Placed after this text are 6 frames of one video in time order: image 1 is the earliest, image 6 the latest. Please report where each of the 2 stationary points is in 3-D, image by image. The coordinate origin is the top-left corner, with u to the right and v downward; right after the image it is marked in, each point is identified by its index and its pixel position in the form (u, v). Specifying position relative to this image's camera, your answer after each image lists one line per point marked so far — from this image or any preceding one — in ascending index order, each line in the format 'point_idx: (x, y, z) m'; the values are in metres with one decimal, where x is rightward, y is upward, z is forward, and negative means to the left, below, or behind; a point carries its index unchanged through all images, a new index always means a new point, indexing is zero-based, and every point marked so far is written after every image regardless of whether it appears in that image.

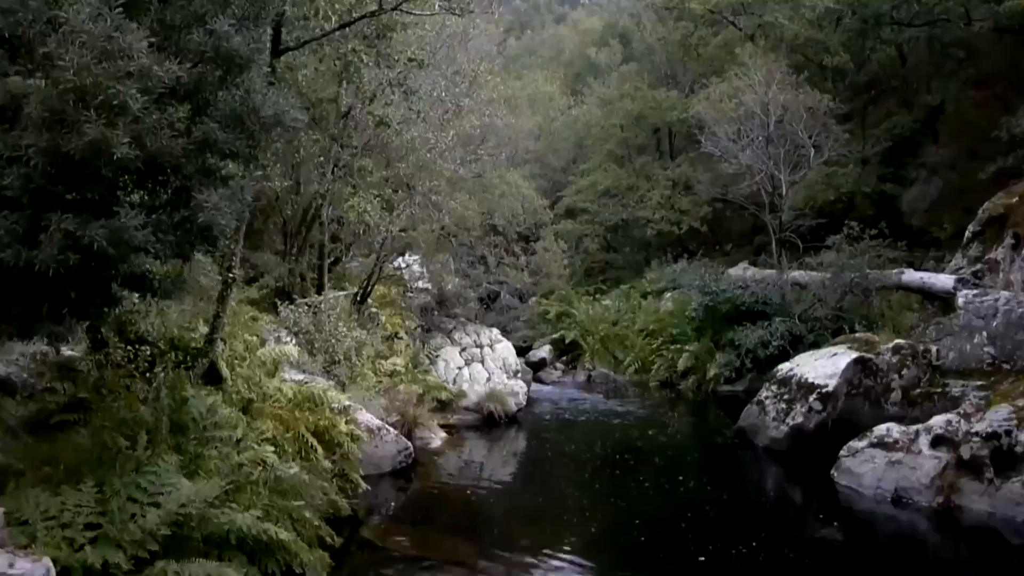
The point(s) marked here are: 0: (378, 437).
0: (-1.2, -1.4, +6.9) m
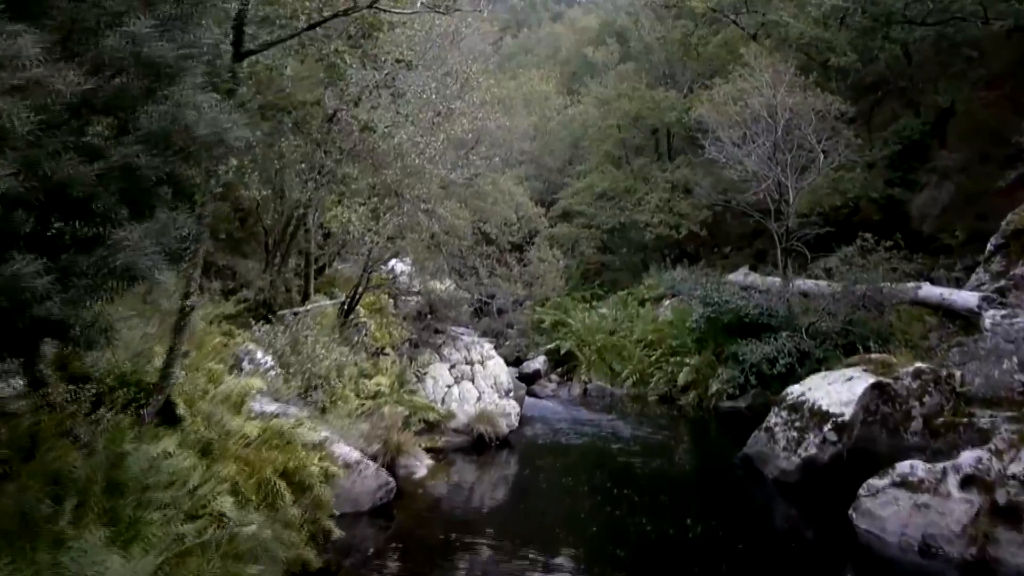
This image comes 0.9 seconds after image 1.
0: (-1.3, -1.5, +6.3) m
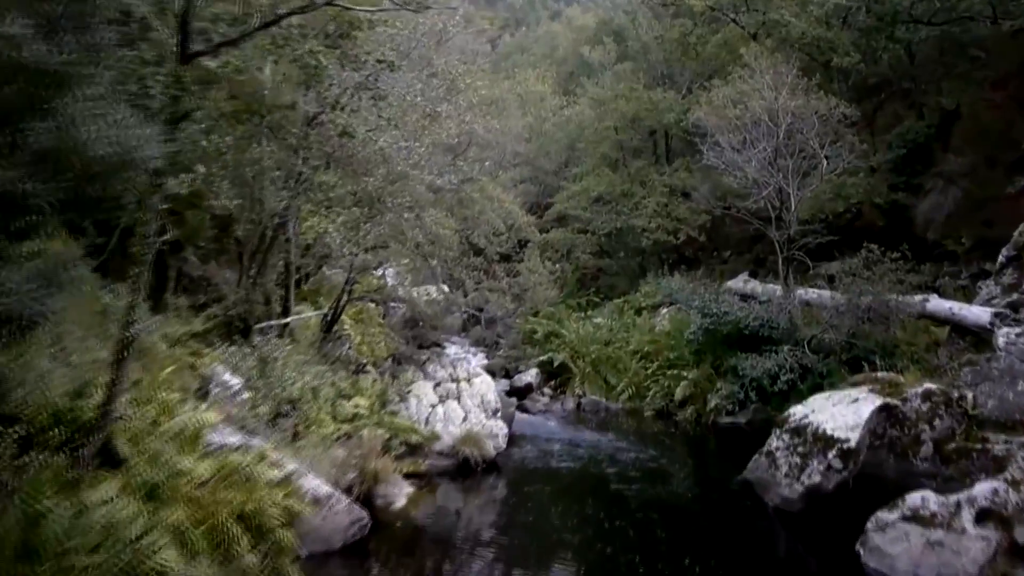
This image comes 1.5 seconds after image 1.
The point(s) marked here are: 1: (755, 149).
0: (-1.4, -1.7, +5.9) m
1: (+3.8, +2.1, +11.7) m
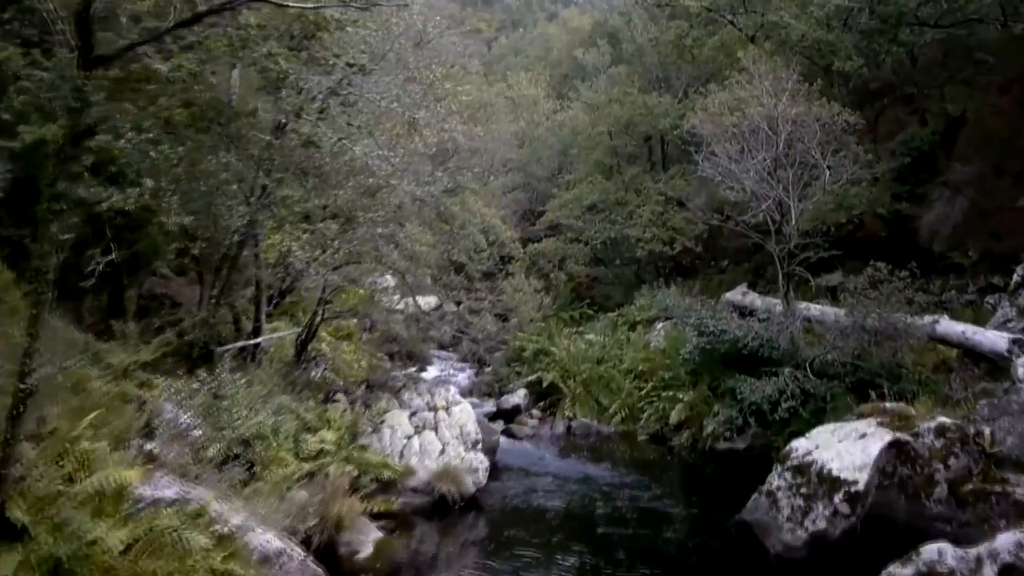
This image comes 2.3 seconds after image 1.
0: (-1.6, -1.9, +5.3) m
1: (+3.5, +1.9, +11.1) m
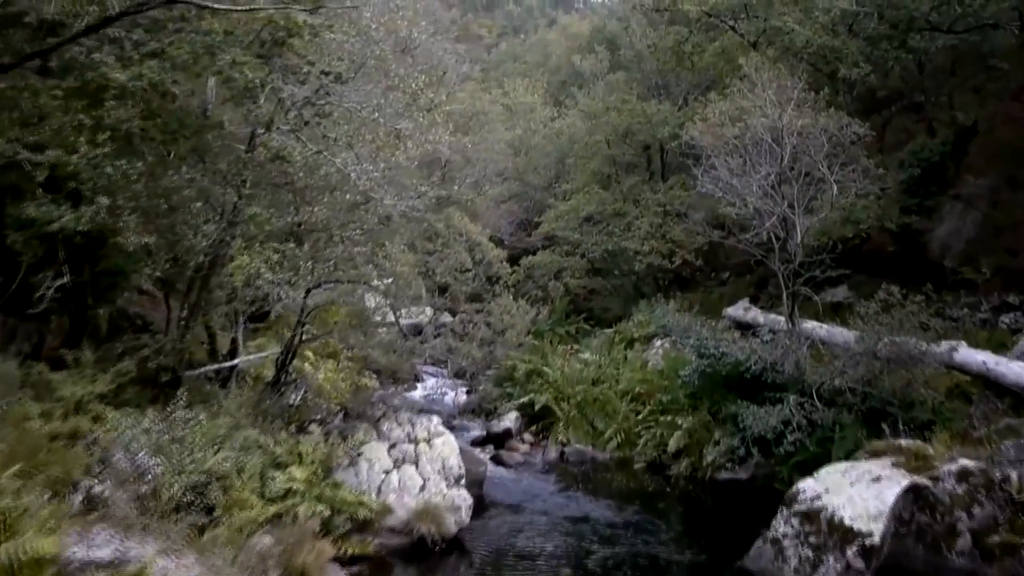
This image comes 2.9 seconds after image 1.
0: (-1.8, -2.1, +4.7) m
1: (+3.4, +1.6, +10.6) m
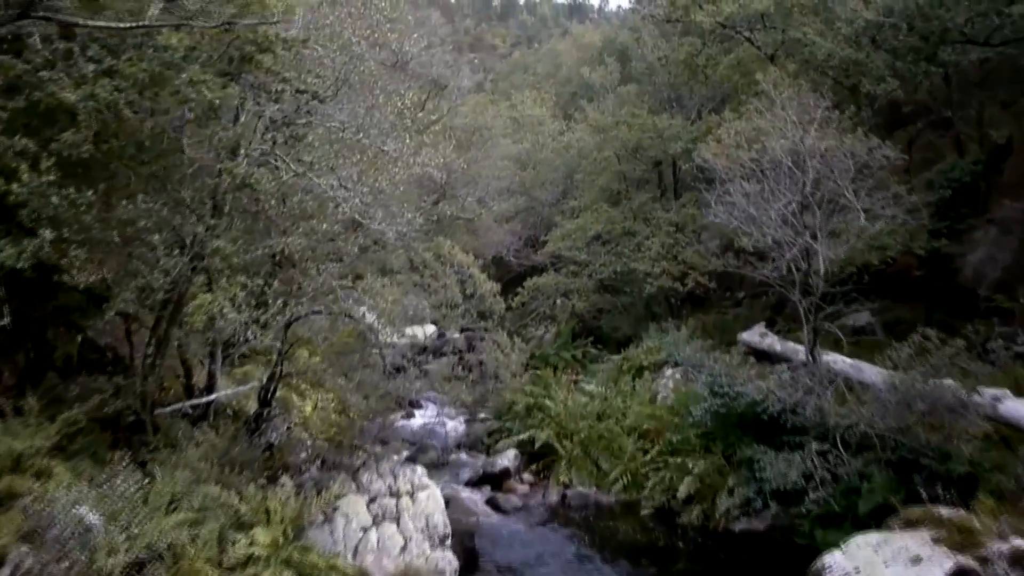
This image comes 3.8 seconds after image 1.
0: (-1.9, -2.5, +4.0) m
1: (+3.4, +1.2, +9.8) m
